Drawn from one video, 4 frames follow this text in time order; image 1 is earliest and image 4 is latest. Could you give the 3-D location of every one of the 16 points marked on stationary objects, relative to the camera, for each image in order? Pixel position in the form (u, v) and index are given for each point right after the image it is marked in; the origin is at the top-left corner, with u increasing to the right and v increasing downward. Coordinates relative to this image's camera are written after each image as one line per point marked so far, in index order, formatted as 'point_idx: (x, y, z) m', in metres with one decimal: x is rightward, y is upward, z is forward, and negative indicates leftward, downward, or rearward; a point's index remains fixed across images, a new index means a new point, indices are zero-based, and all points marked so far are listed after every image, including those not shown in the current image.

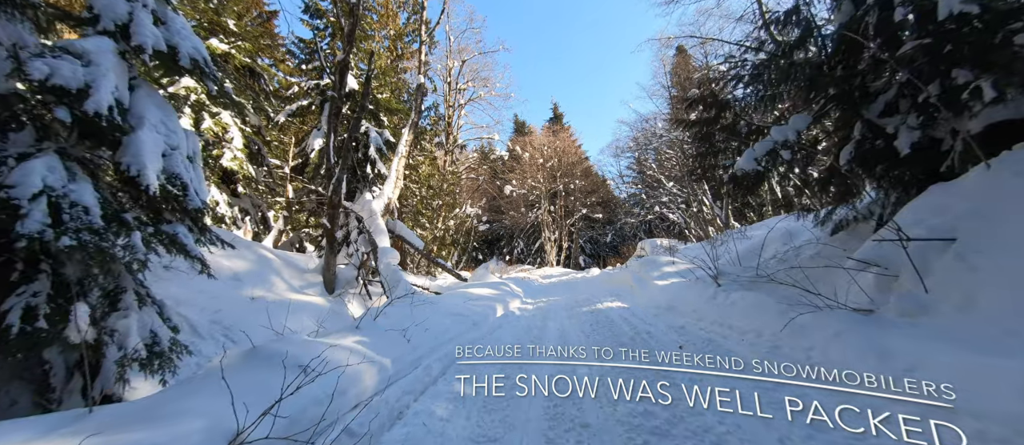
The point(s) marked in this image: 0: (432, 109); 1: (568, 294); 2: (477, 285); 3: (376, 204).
0: (-3.5, +4.9, +16.6) m
1: (+1.3, -1.5, +8.2) m
2: (-0.8, -1.3, +8.1) m
3: (-3.0, +0.4, +8.3) m
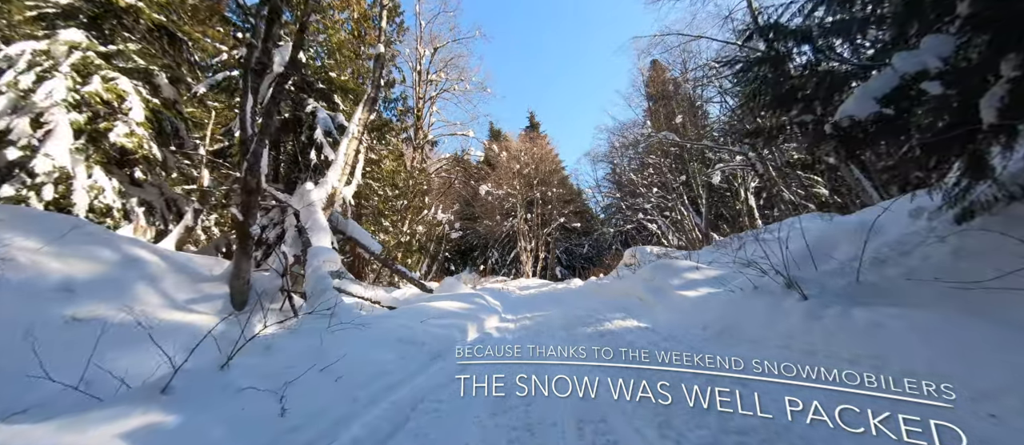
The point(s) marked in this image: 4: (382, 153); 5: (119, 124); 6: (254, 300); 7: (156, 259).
0: (-4.4, +4.7, +14.9) m
1: (+0.8, -1.5, +6.6) m
2: (-1.2, -1.3, +6.4) m
3: (-3.4, +0.5, +6.6) m
4: (-4.2, +2.3, +12.4) m
5: (-7.0, +1.8, +6.8) m
6: (-3.6, -1.1, +5.2) m
7: (-4.5, -0.5, +4.8) m
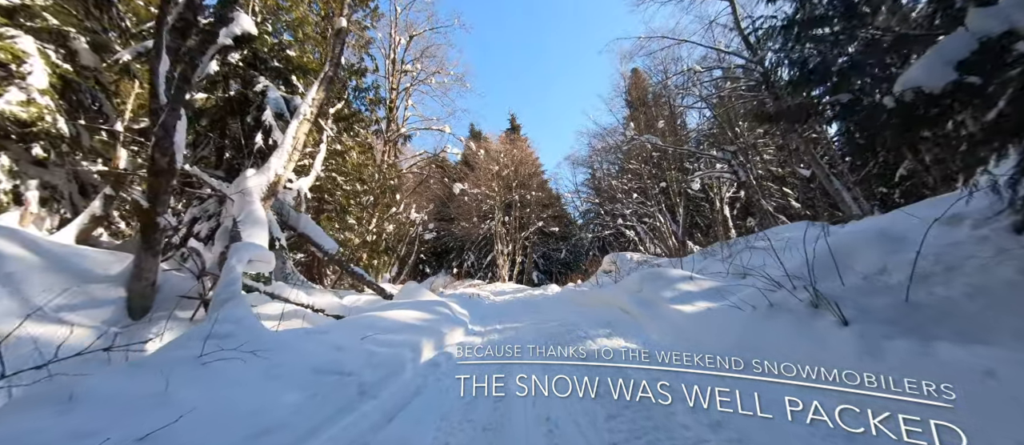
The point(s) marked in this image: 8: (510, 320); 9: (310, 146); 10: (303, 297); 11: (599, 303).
0: (-5.2, +4.8, +13.9) m
1: (+0.4, -1.5, +5.9) m
2: (-1.6, -1.2, +5.5) m
3: (-3.8, +0.6, +5.6) m
4: (-4.9, +2.4, +11.4) m
5: (-7.4, +2.0, +5.7) m
6: (-3.9, -0.9, +4.3) m
7: (-4.8, -0.3, +3.8) m
8: (-0.1, -1.6, +6.4) m
9: (-5.5, +2.1, +10.3) m
10: (-2.9, -1.0, +5.3) m
11: (+1.4, -1.3, +6.2) m
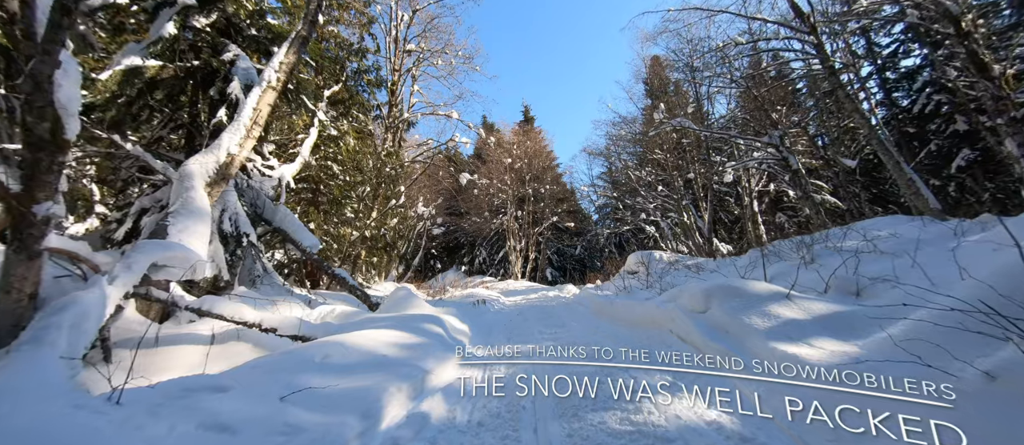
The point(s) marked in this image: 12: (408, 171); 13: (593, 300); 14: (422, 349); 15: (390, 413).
0: (-4.7, +5.0, +12.7) m
1: (+0.5, -1.4, +4.6) m
2: (-1.5, -1.1, +4.3) m
3: (-3.7, +0.7, +4.4) m
4: (-4.6, +2.5, +10.3) m
5: (-7.3, +2.1, +4.6) m
6: (-3.8, -0.9, +3.1) m
7: (-4.7, -0.2, +2.6) m
8: (+0.1, -1.5, +5.2) m
9: (-5.1, +2.2, +9.2) m
10: (-2.7, -0.9, +4.1) m
11: (+1.6, -1.2, +4.8) m
12: (-4.2, +2.1, +15.2) m
13: (+1.5, -1.4, +6.5) m
14: (-0.9, -1.2, +3.7) m
15: (-0.8, -1.2, +2.4) m
